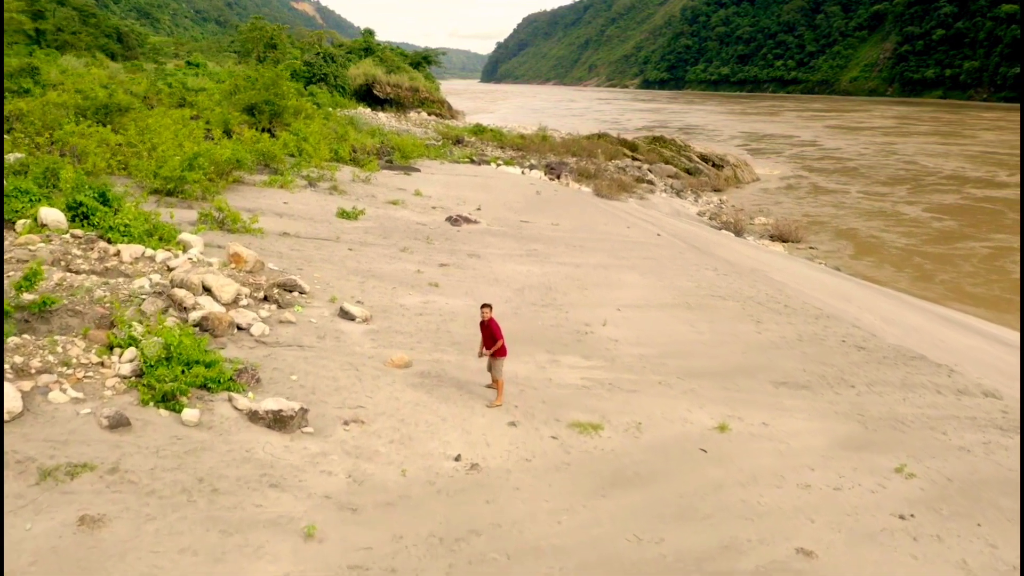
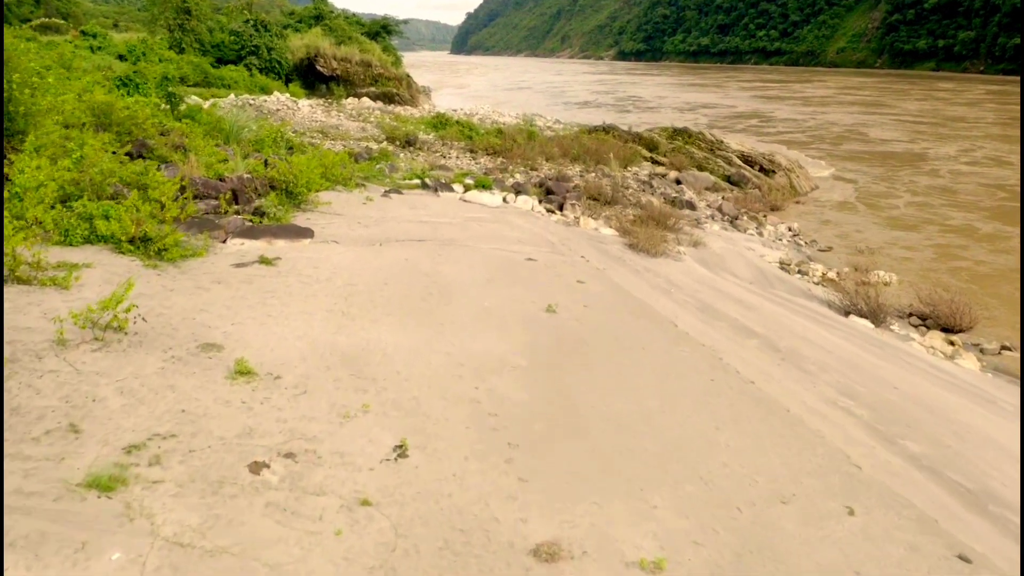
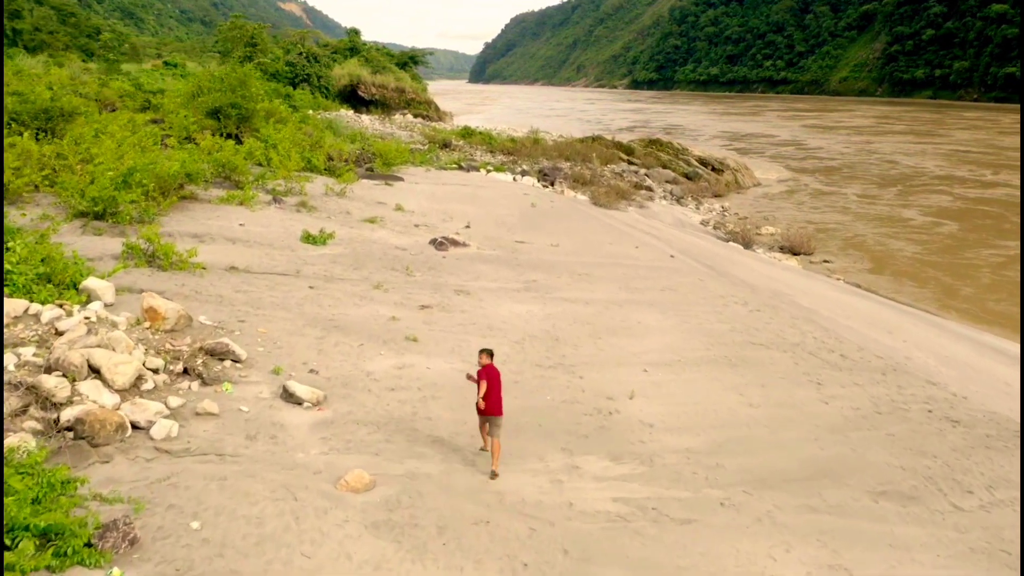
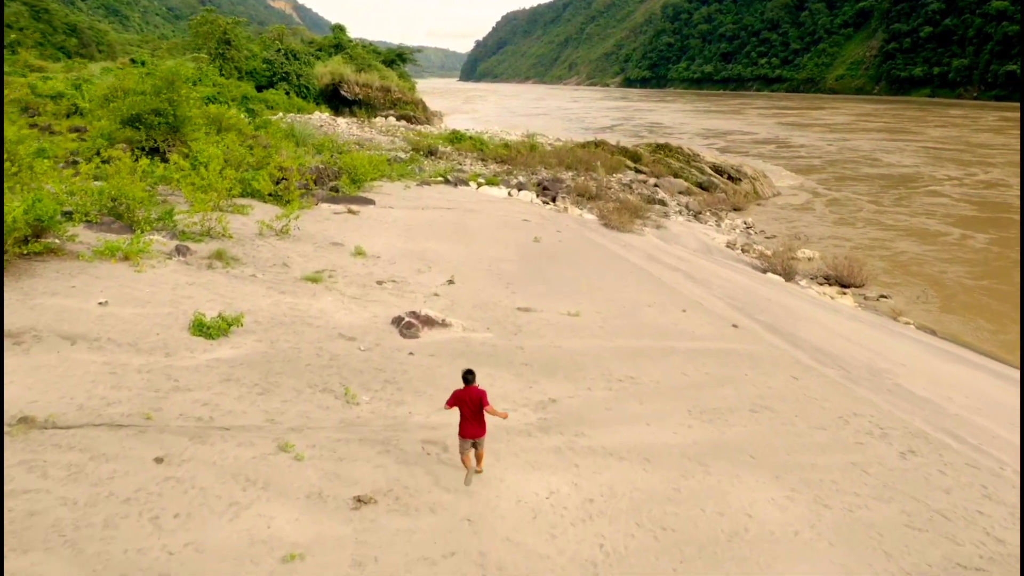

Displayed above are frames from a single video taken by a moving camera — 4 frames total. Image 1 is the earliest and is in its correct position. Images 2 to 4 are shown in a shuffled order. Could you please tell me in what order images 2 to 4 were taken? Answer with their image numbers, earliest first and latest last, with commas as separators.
3, 4, 2
